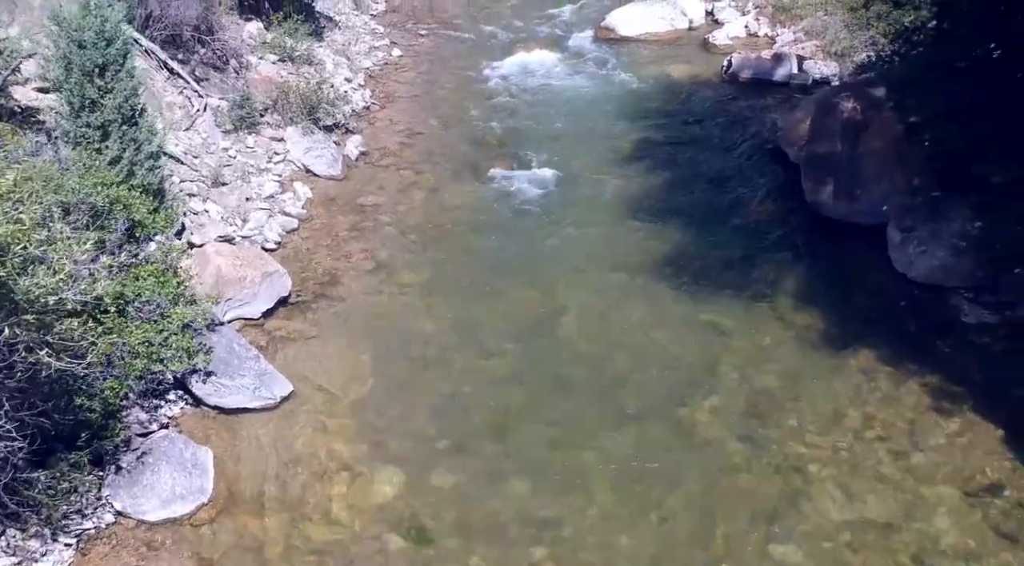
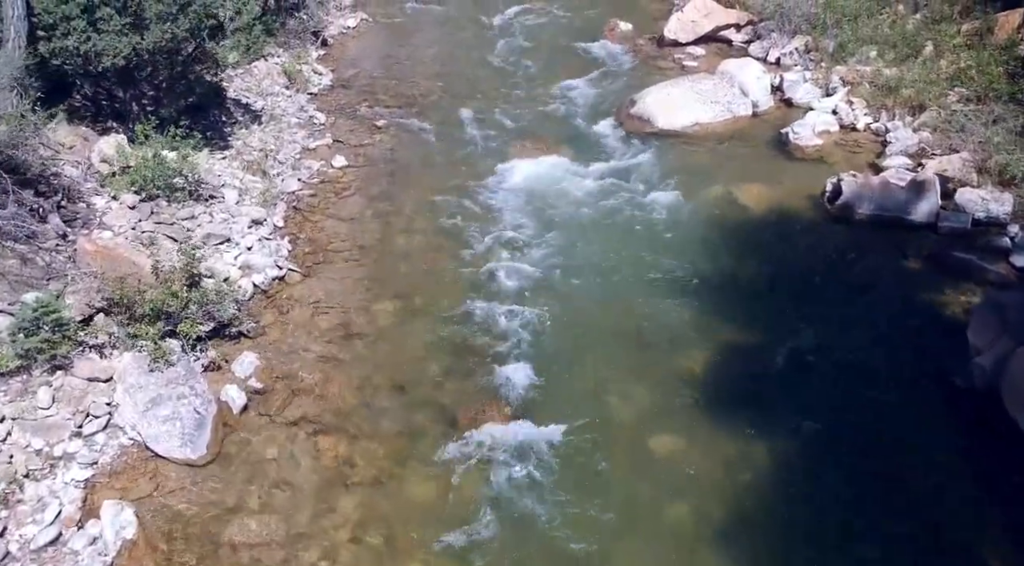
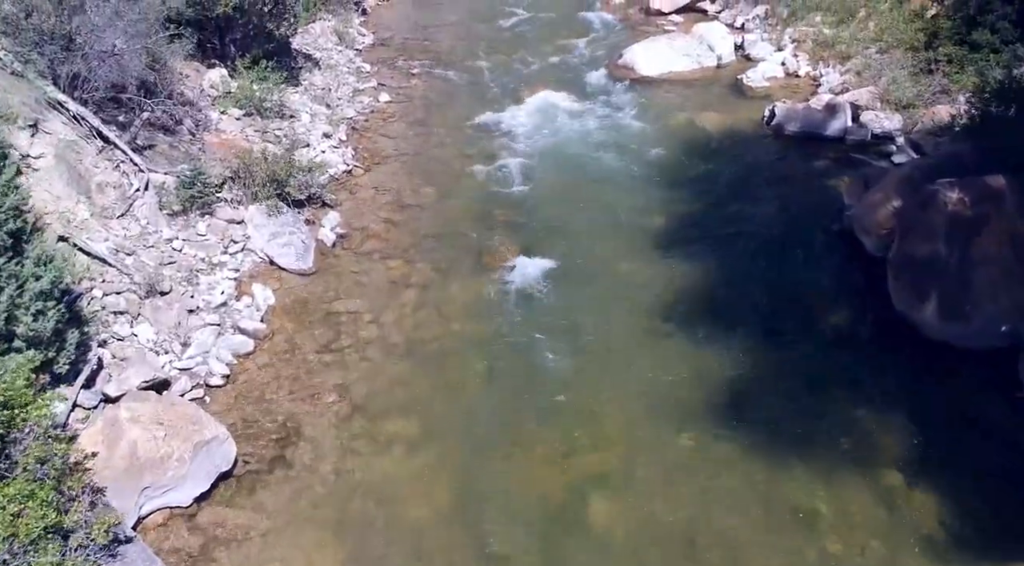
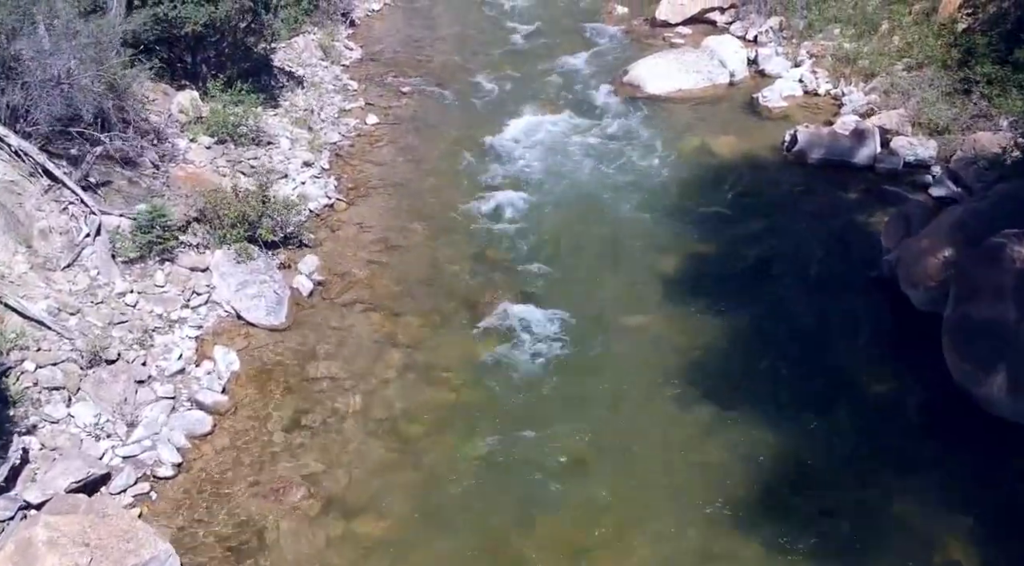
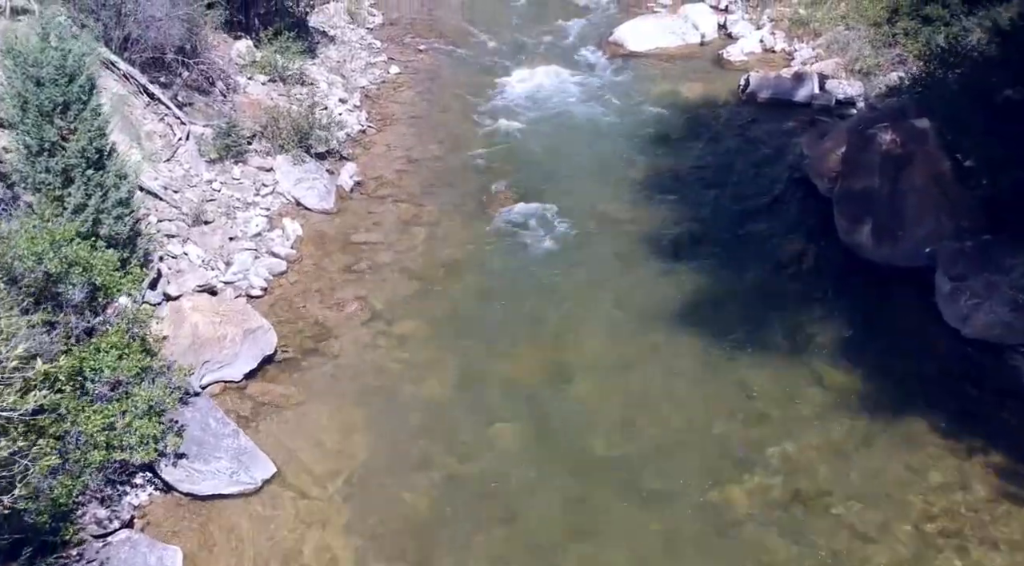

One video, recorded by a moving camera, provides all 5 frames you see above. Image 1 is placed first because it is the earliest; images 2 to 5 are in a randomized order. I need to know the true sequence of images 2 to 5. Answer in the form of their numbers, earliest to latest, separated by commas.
5, 3, 4, 2
